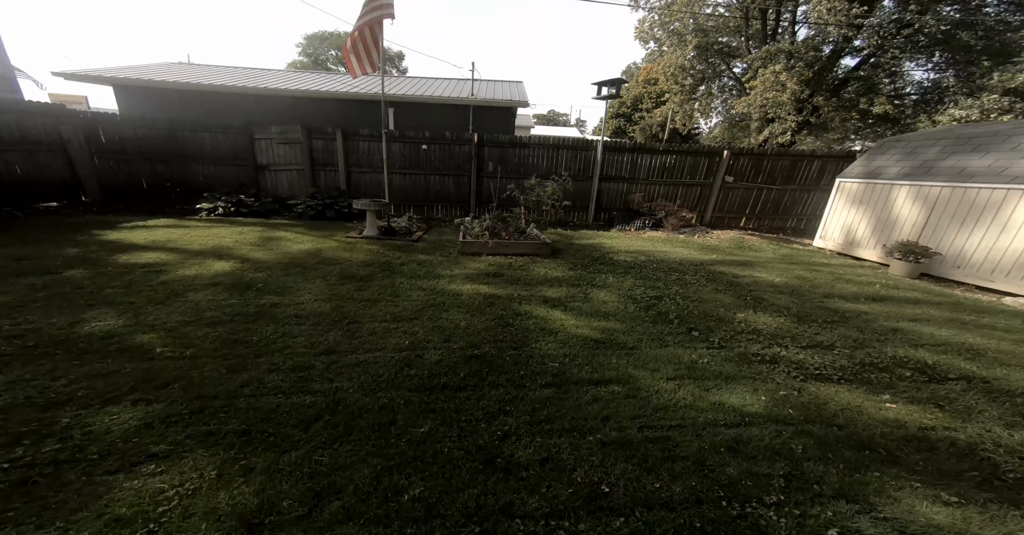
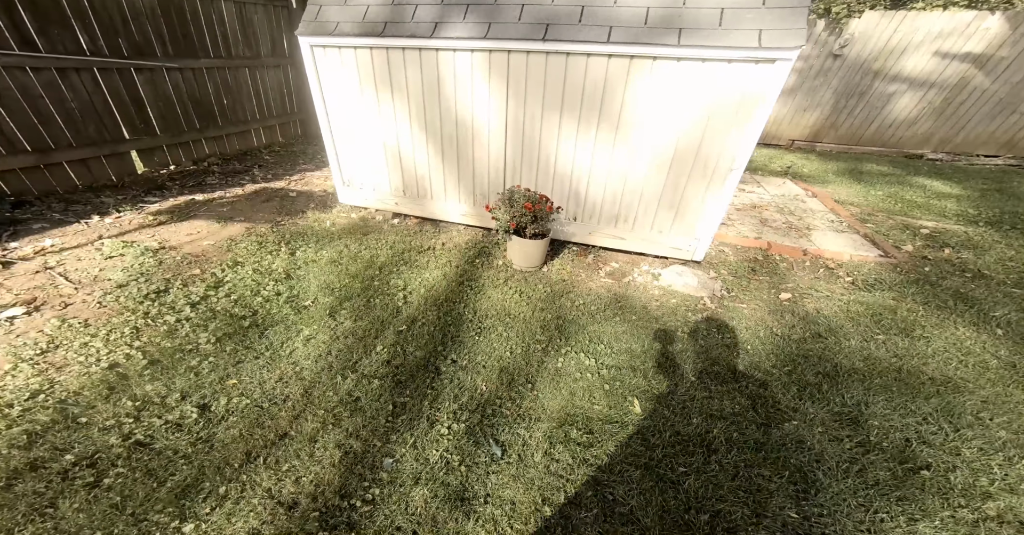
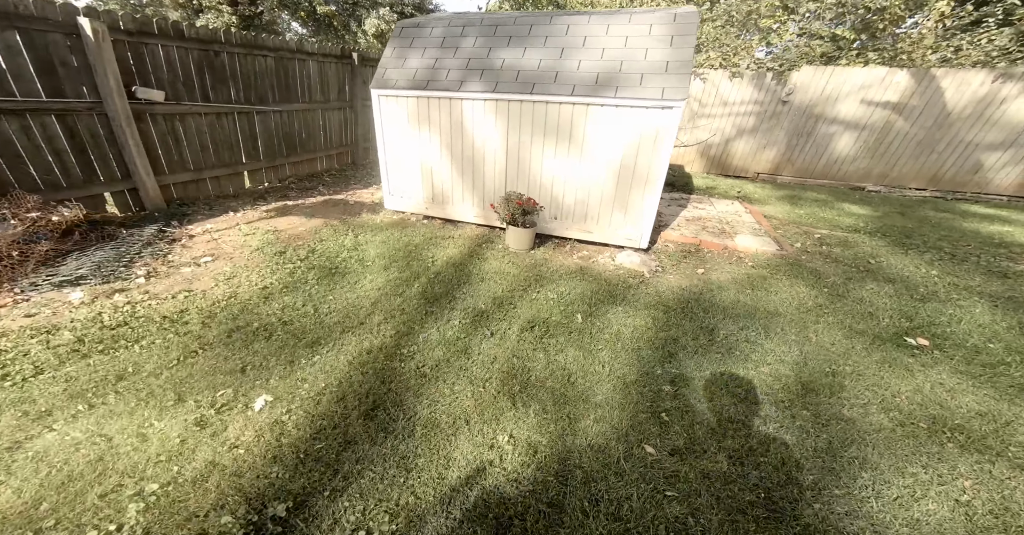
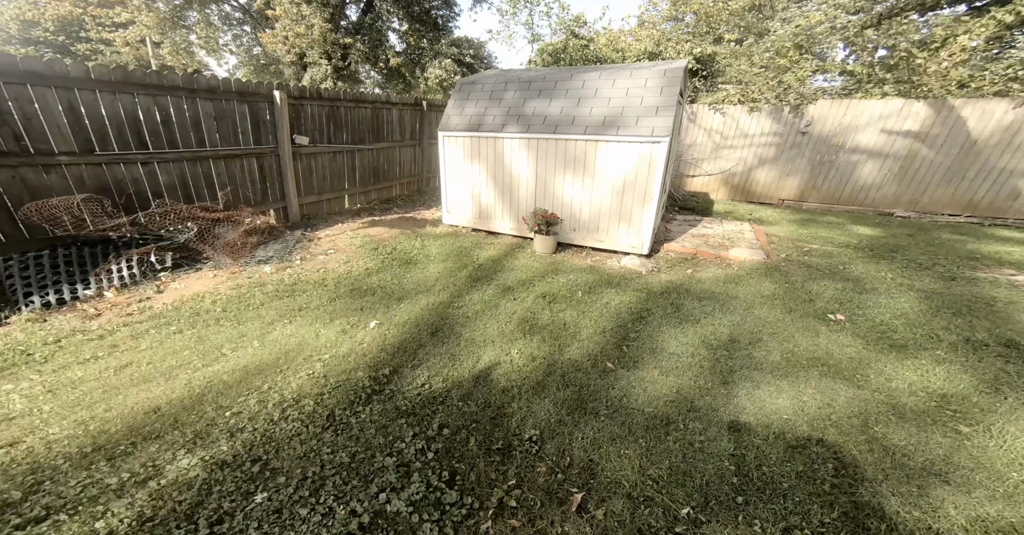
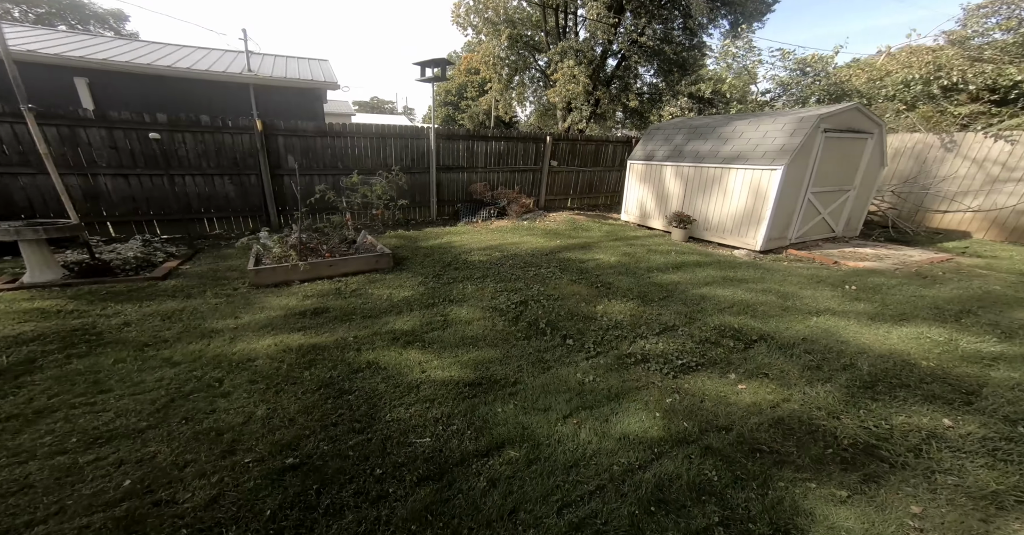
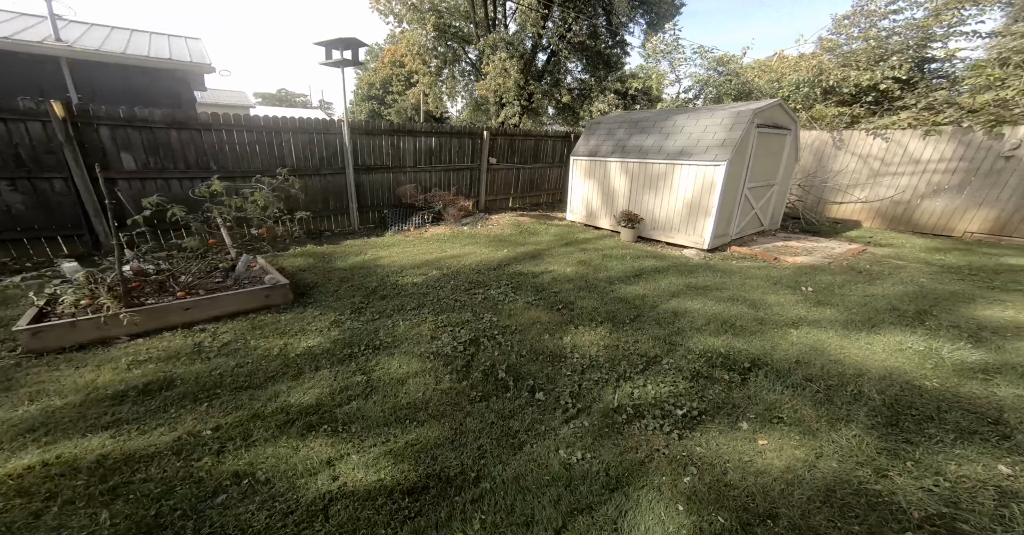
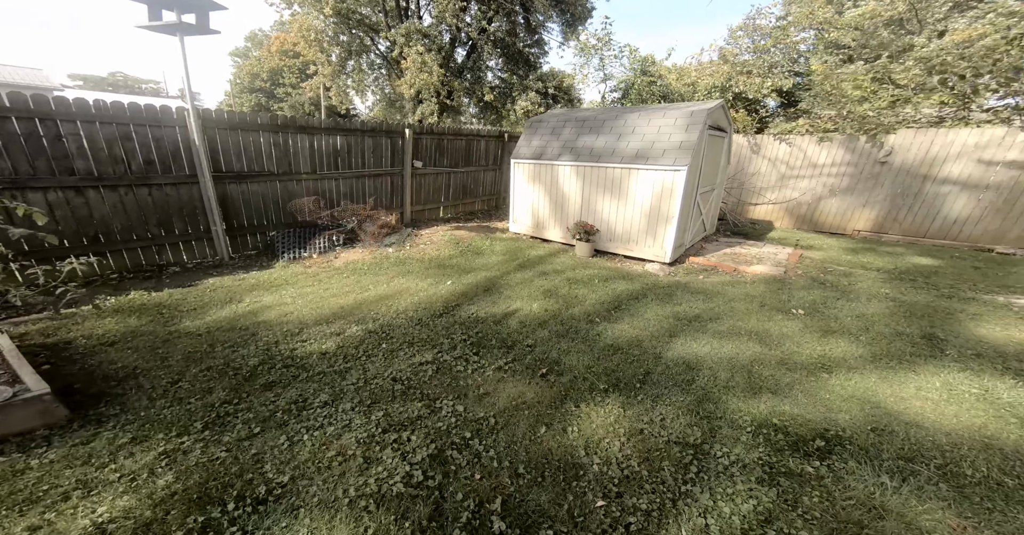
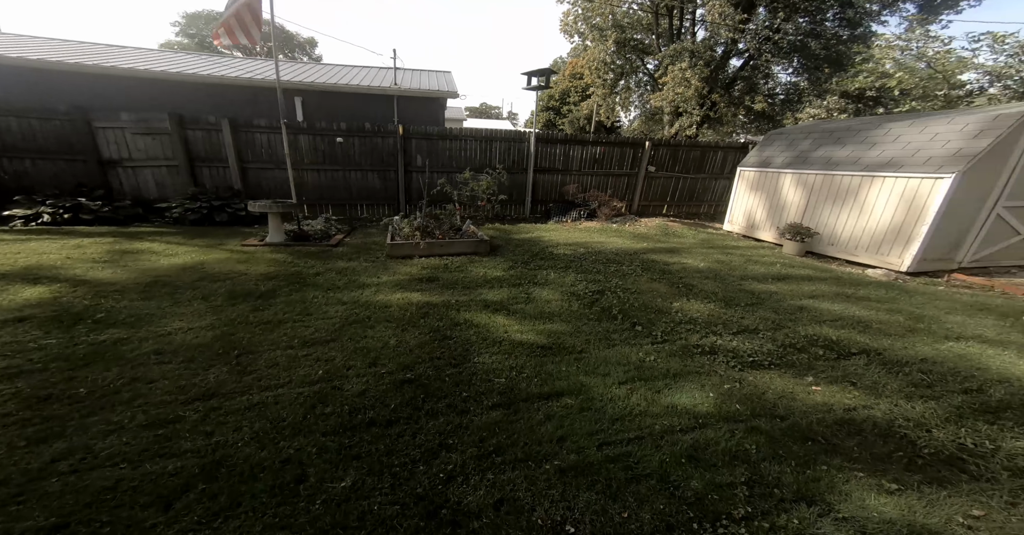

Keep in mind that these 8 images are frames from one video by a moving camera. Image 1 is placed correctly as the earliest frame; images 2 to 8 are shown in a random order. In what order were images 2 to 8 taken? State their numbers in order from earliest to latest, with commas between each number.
8, 5, 6, 7, 4, 3, 2
